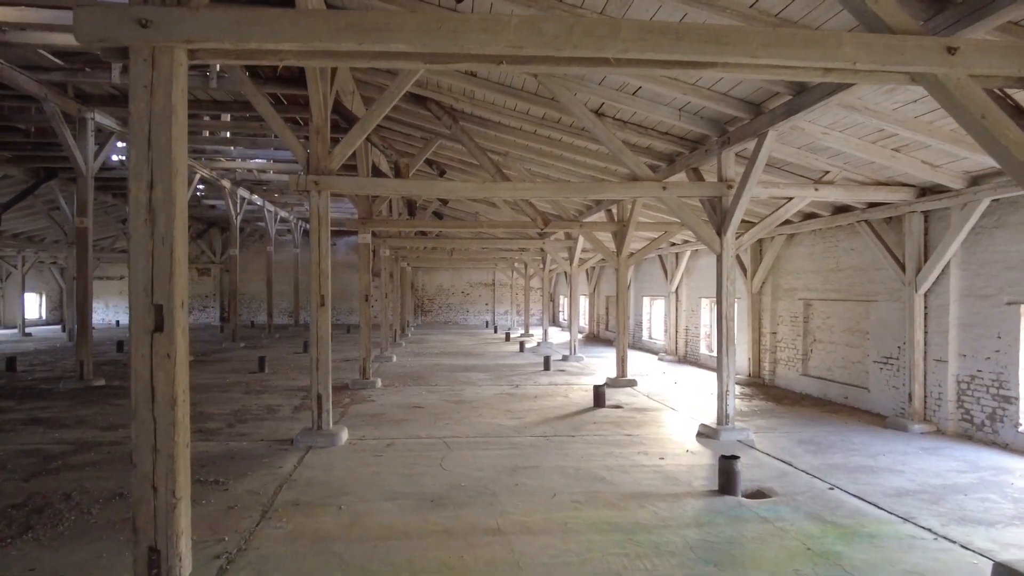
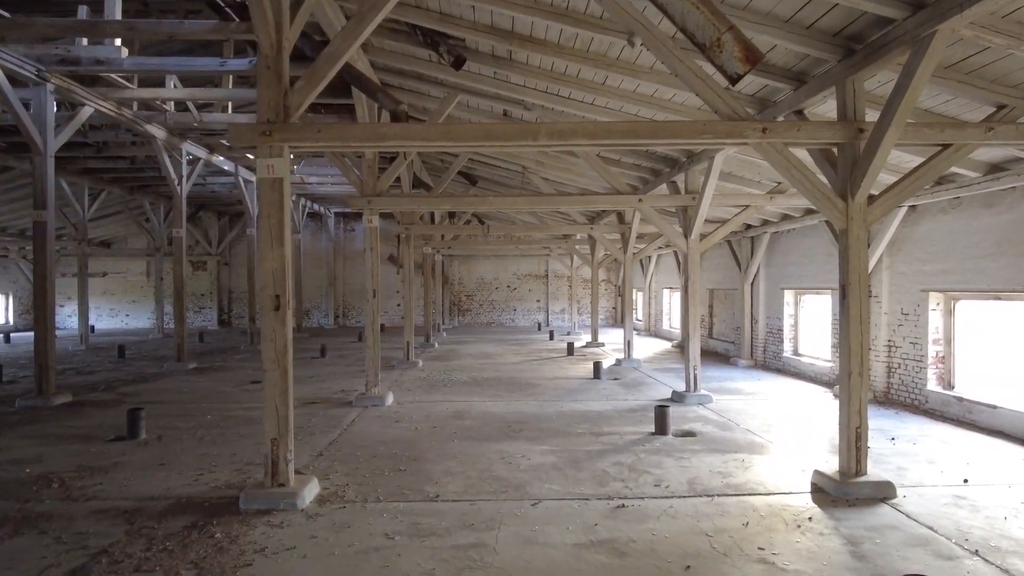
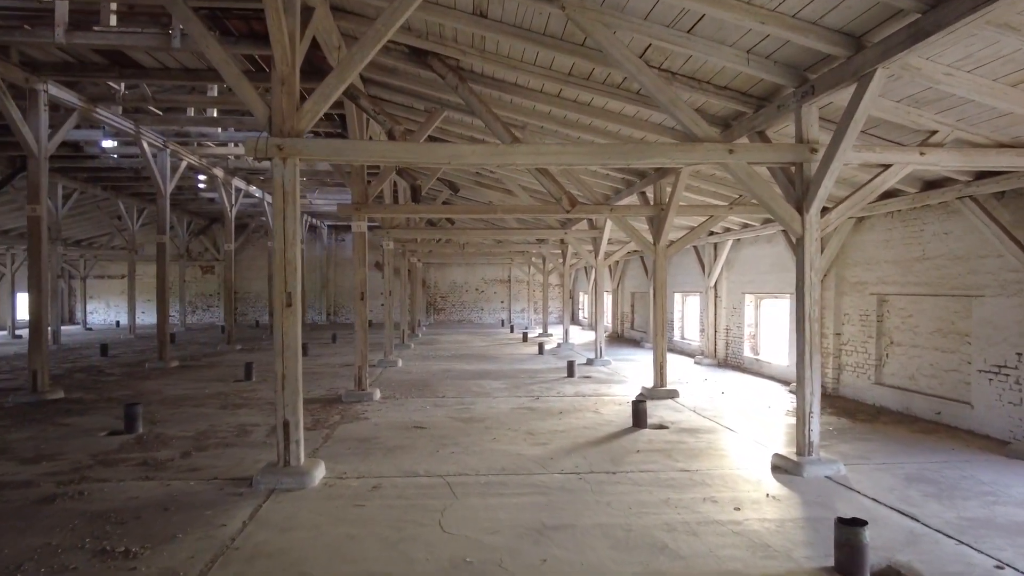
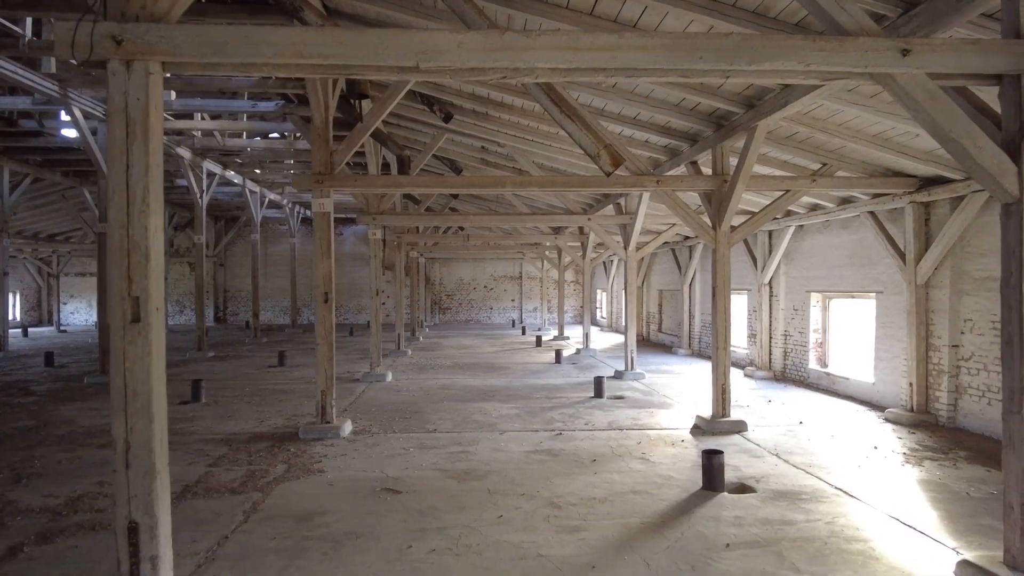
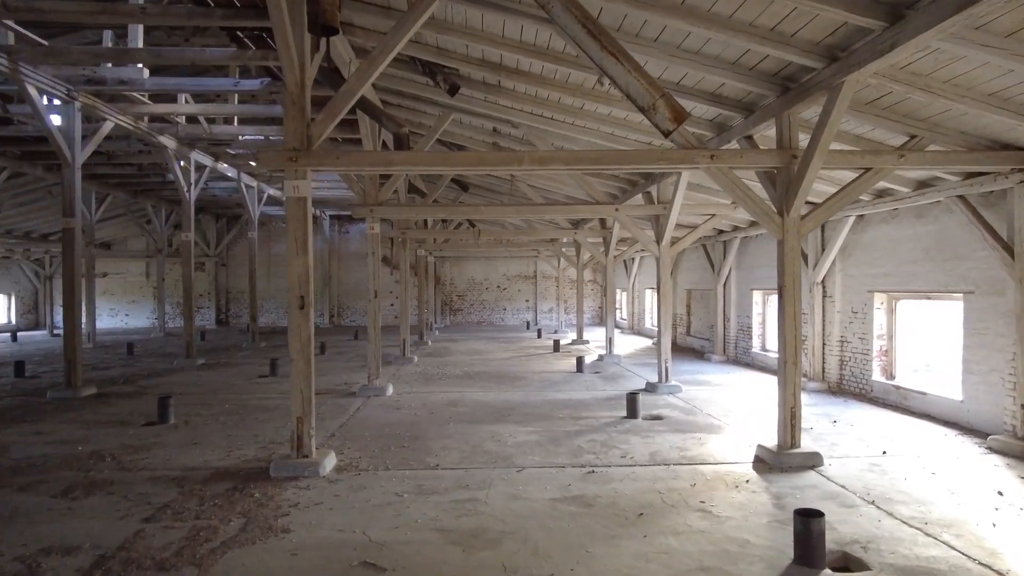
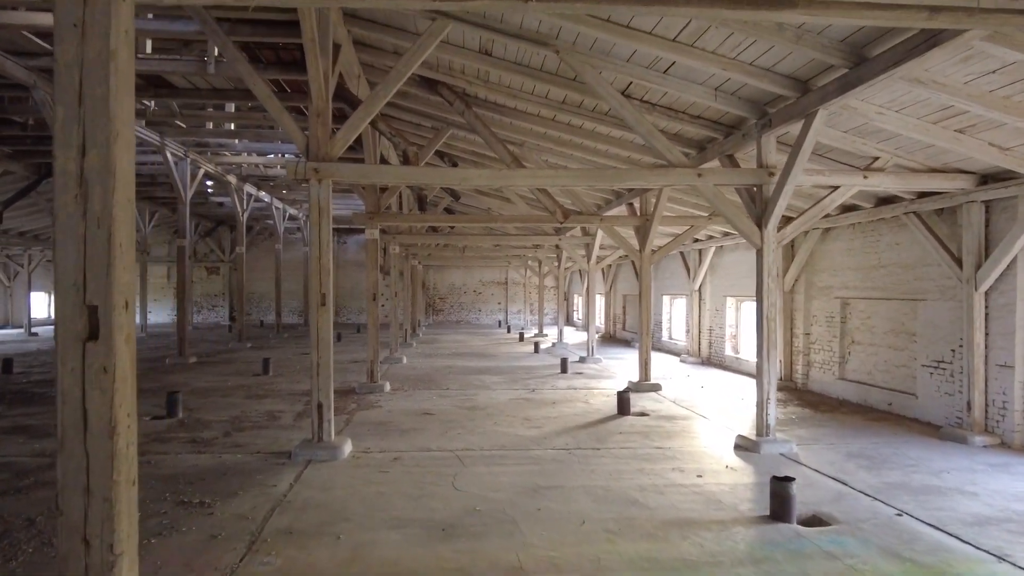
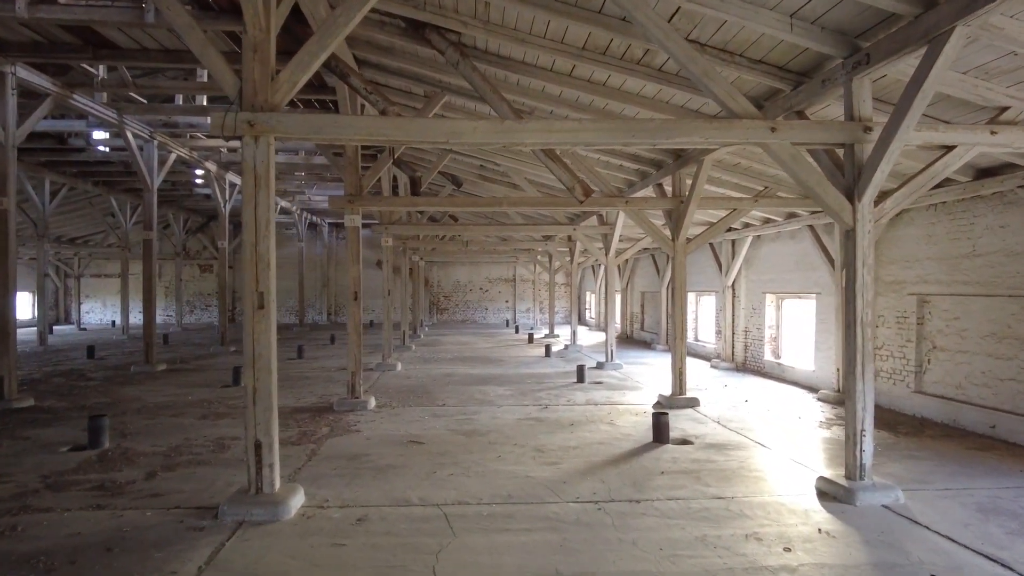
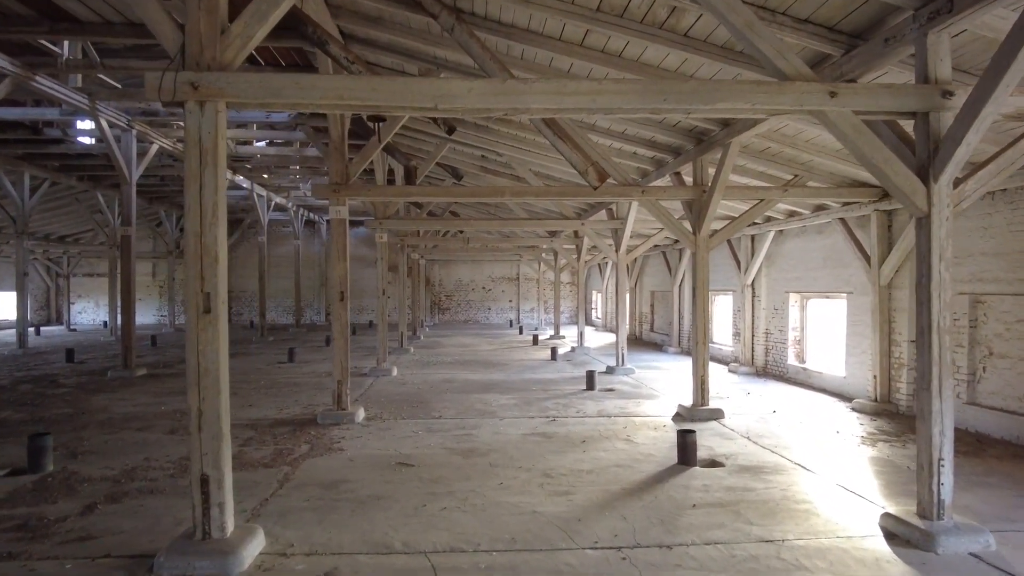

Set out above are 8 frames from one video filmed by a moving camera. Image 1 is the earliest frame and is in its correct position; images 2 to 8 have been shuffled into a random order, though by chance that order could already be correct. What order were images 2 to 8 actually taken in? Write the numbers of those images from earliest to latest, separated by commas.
6, 3, 7, 8, 4, 5, 2
